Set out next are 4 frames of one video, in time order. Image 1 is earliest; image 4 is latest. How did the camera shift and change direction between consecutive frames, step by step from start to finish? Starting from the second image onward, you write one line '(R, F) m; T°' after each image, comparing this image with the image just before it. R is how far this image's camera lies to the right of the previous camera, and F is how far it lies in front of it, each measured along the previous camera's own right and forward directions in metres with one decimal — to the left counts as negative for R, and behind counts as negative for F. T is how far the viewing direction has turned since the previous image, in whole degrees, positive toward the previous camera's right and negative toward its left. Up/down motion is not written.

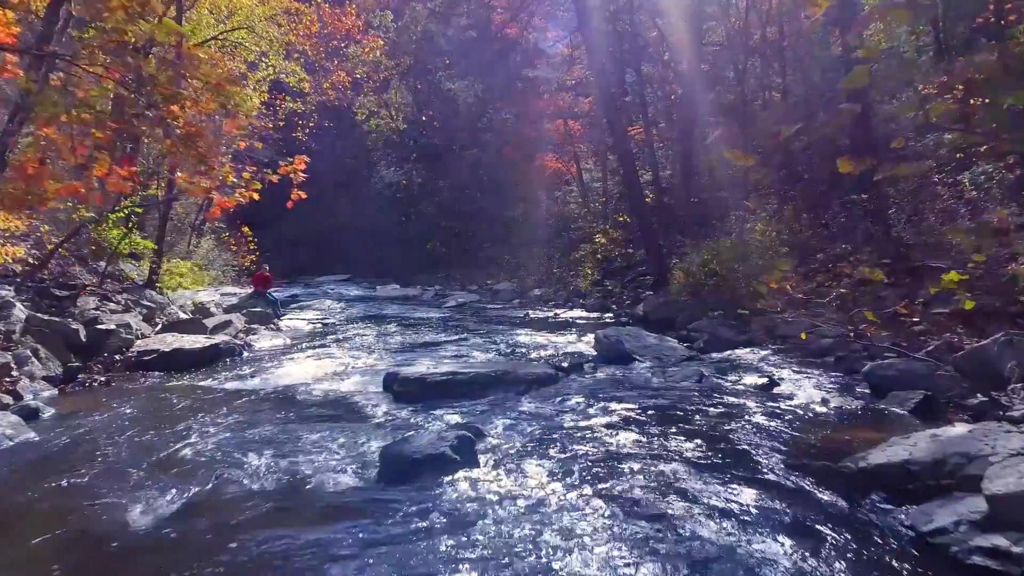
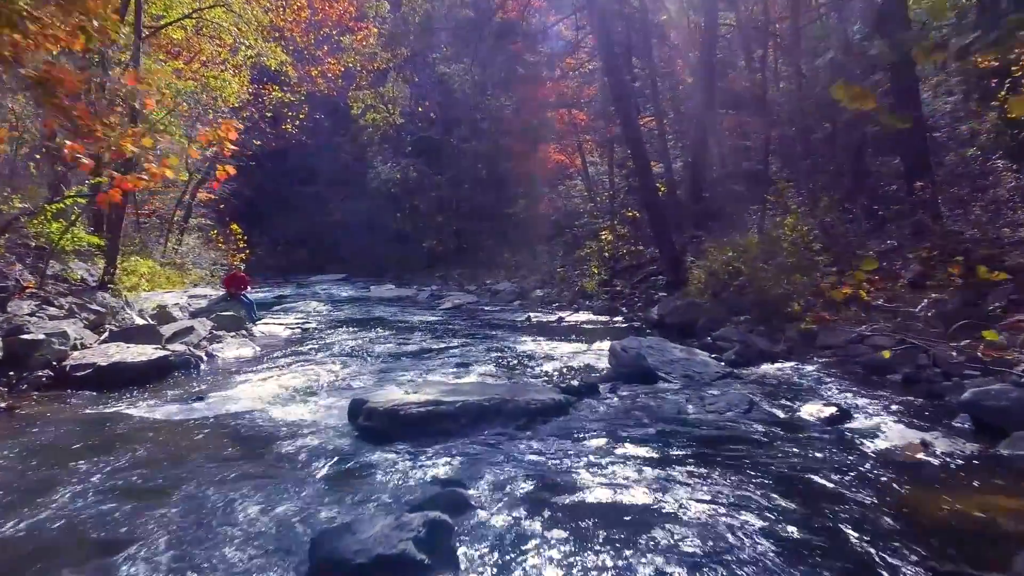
(0.0, +1.9) m; 0°
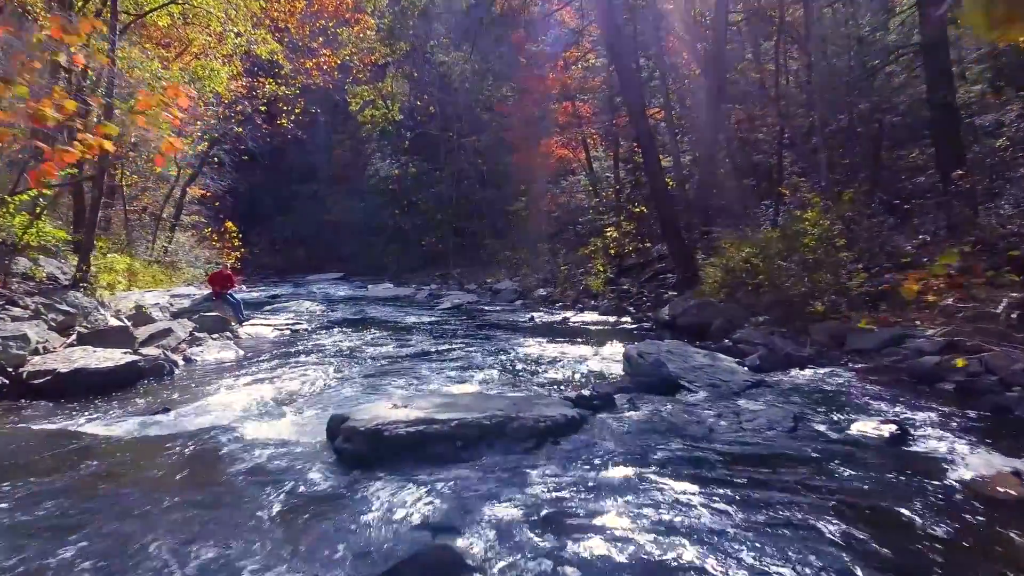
(0.0, +1.0) m; 0°
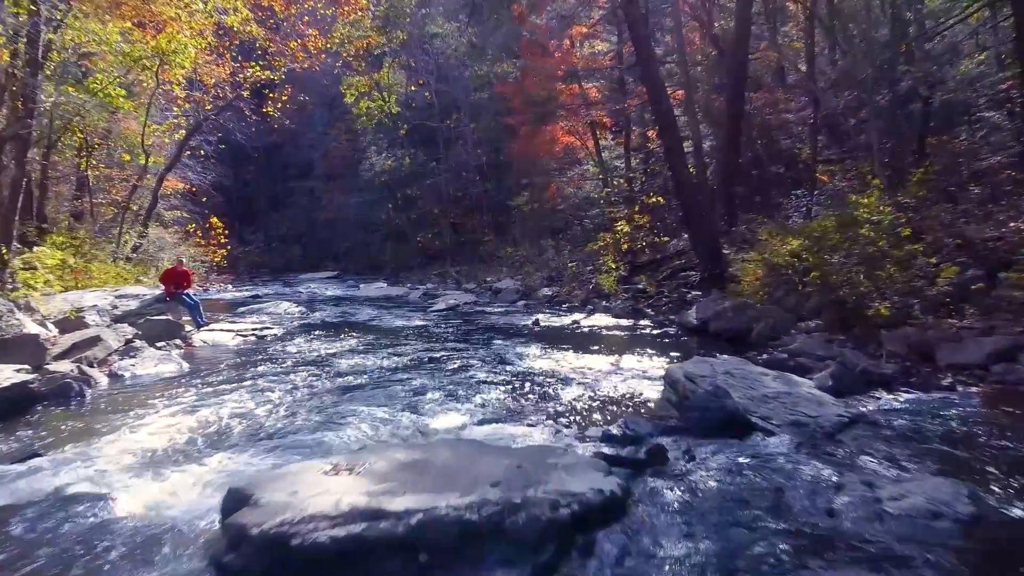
(0.0, +2.3) m; 0°
